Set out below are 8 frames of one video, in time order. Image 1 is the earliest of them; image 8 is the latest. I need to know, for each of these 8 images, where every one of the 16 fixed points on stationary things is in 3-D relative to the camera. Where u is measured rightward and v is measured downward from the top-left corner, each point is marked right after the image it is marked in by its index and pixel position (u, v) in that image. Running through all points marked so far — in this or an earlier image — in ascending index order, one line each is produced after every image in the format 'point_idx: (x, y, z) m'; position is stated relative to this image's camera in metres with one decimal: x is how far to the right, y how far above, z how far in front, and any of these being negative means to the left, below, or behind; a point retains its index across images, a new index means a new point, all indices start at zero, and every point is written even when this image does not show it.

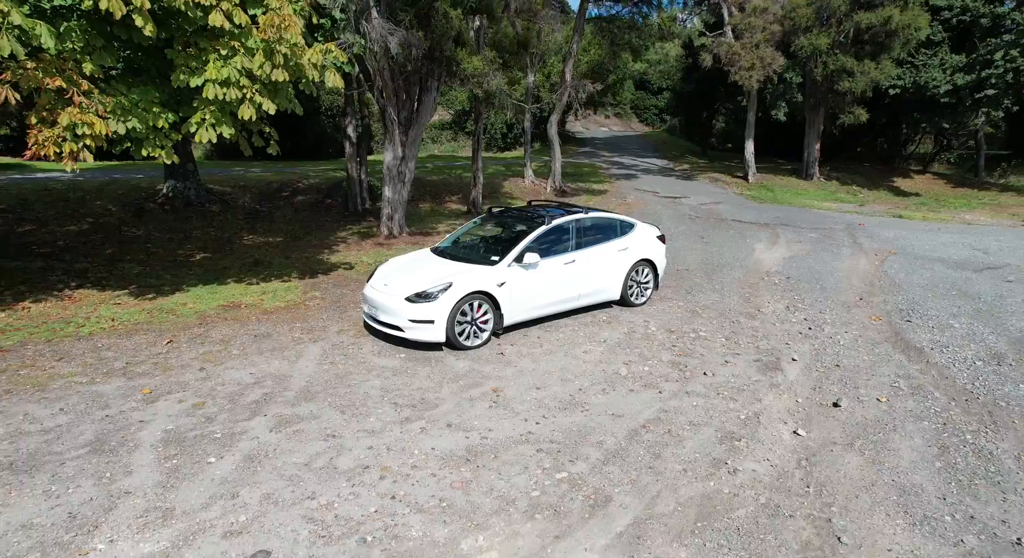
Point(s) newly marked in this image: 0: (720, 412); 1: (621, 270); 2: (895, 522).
0: (+1.8, -1.1, +5.6) m
1: (+1.4, +0.1, +8.4) m
2: (+2.3, -1.4, +4.0) m
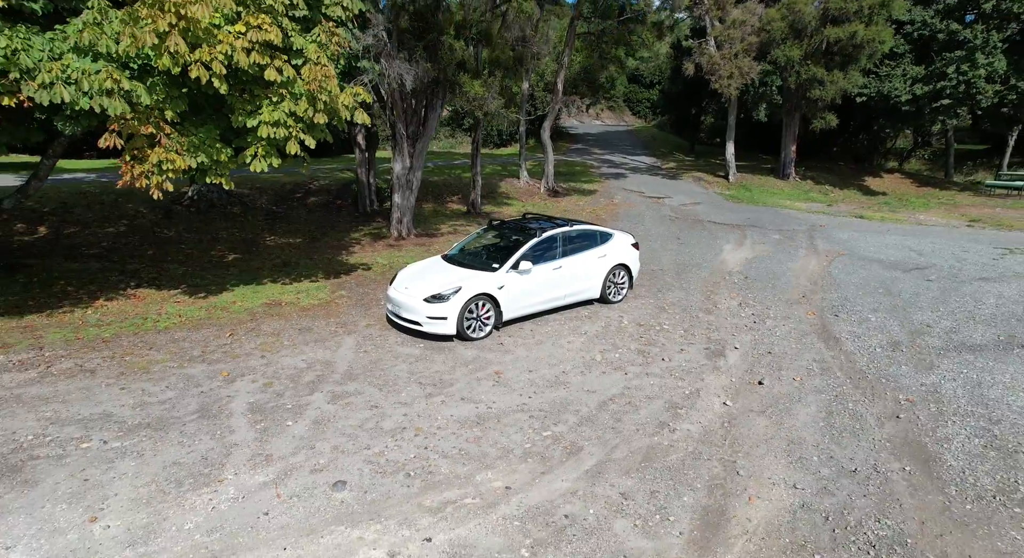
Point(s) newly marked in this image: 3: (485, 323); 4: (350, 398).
0: (+1.8, -1.2, +7.3) m
1: (+1.3, +0.1, +10.1) m
2: (+2.3, -1.6, +5.7) m
3: (-0.4, -0.6, +8.8) m
4: (-1.7, -1.3, +7.0) m
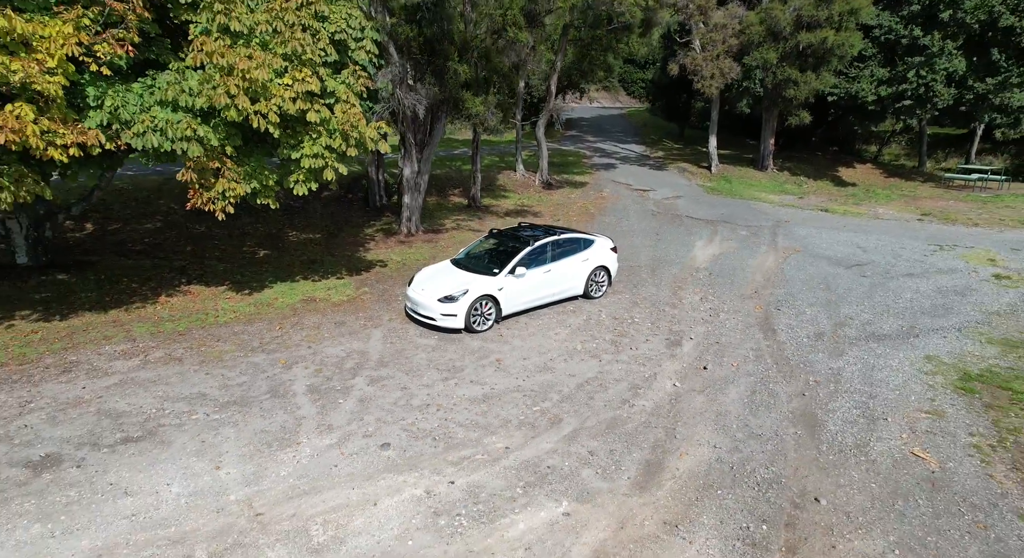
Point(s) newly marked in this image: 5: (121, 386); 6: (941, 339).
0: (+1.7, -1.3, +9.3) m
1: (+1.3, +0.1, +12.1) m
2: (+2.3, -1.7, +7.7) m
3: (-0.4, -0.6, +10.8) m
4: (-1.8, -1.4, +9.0) m
5: (-5.0, -1.4, +8.6) m
6: (+6.6, -0.9, +10.2) m
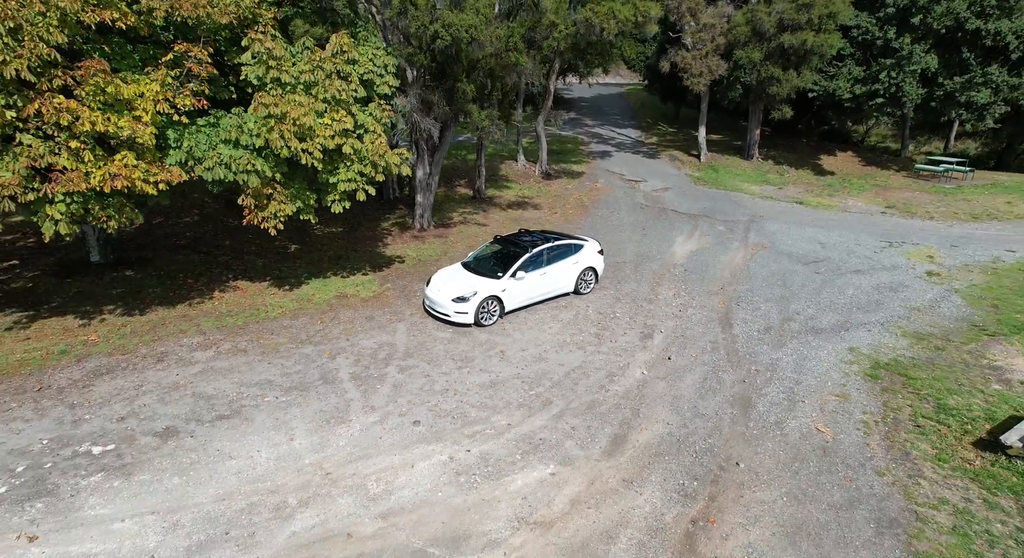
0: (+1.7, -1.4, +11.5) m
1: (+1.3, +0.1, +14.2) m
2: (+2.3, -2.0, +10.0) m
3: (-0.4, -0.7, +13.0) m
4: (-1.7, -1.5, +11.3) m
5: (-5.0, -1.6, +10.8) m
6: (+6.6, -1.0, +12.3) m
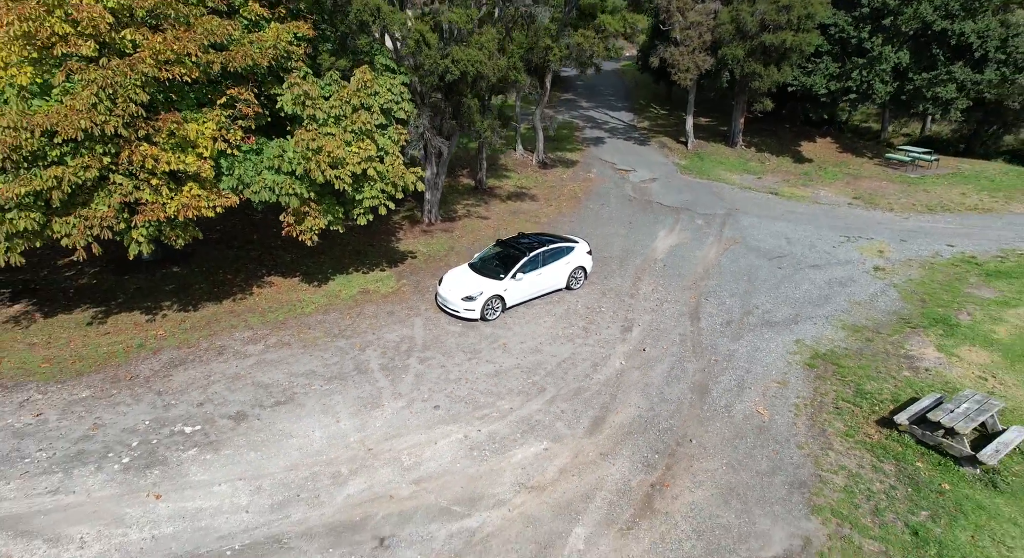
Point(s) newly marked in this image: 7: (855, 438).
0: (+1.8, -1.5, +13.8) m
1: (+1.3, +0.2, +16.4) m
2: (+2.3, -2.1, +12.3) m
3: (-0.4, -0.7, +15.2) m
4: (-1.7, -1.7, +13.5) m
5: (-5.0, -1.7, +13.1) m
6: (+6.6, -1.1, +14.6) m
7: (+5.7, -2.6, +10.9) m
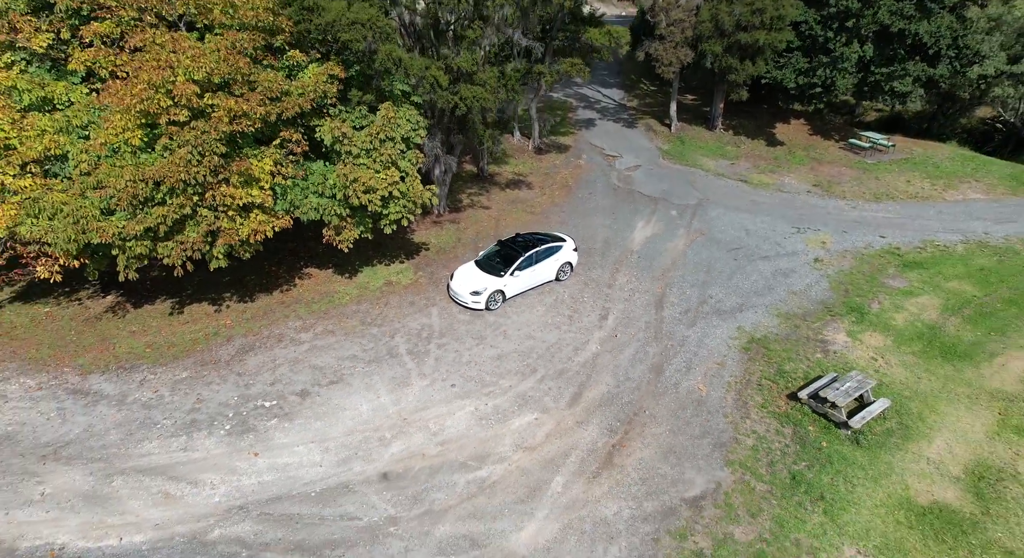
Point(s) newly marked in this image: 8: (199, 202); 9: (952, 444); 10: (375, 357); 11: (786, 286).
0: (+1.7, -1.6, +17.4) m
1: (+1.3, +0.4, +19.8) m
2: (+2.3, -2.3, +15.9) m
3: (-0.4, -0.6, +18.7) m
4: (-1.8, -1.7, +17.1) m
5: (-5.0, -1.8, +16.7) m
6: (+6.6, -1.0, +18.1) m
7: (+5.7, -2.9, +14.5) m
8: (-7.1, +1.7, +14.9) m
9: (+9.0, -3.3, +13.5) m
10: (-3.4, -2.0, +16.5) m
11: (+8.1, -0.2, +19.5) m
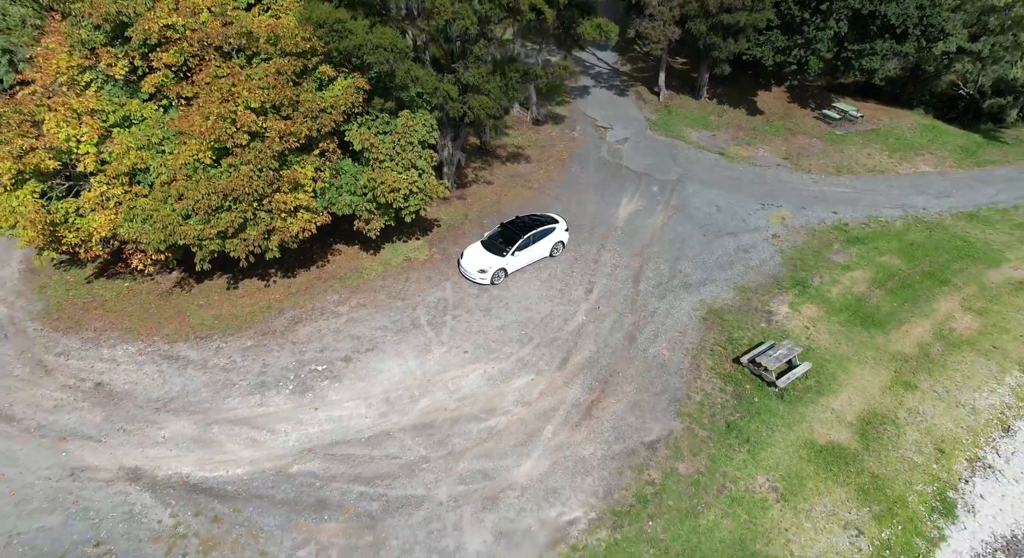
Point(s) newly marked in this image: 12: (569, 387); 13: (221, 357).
0: (+1.8, -1.0, +21.1) m
1: (+1.3, +1.2, +23.3) m
2: (+2.3, -1.8, +19.7) m
3: (-0.4, +0.1, +22.3) m
4: (-1.7, -1.2, +20.8) m
5: (-5.0, -1.3, +20.4) m
6: (+6.6, -0.3, +21.8) m
7: (+5.7, -2.6, +18.4) m
8: (-7.0, +2.0, +18.2) m
9: (+9.0, -3.1, +17.4) m
10: (-3.4, -1.5, +20.2) m
11: (+8.2, +0.6, +23.1) m
12: (+1.6, -3.0, +18.1) m
13: (-8.3, -2.2, +18.8) m
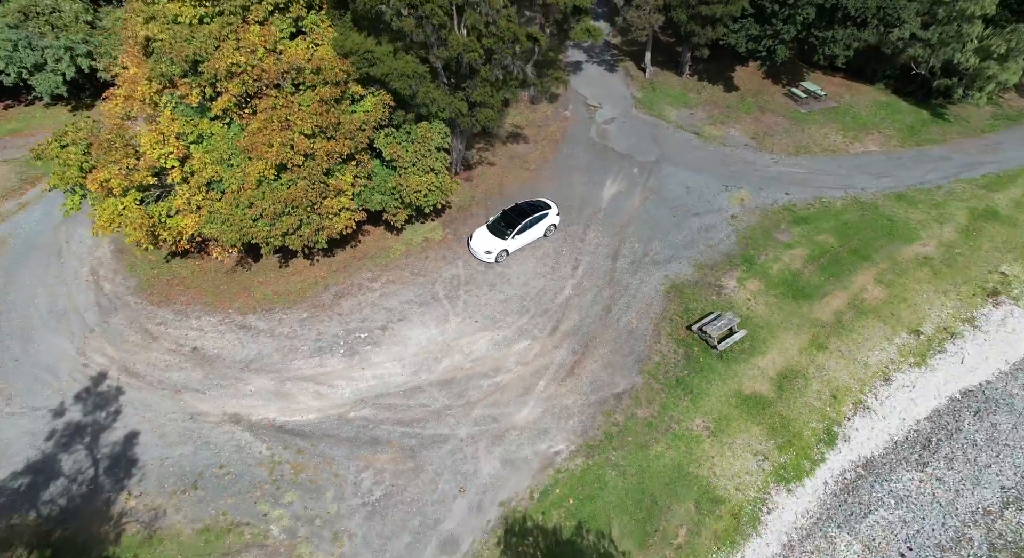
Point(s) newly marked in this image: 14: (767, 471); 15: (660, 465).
0: (+1.8, -0.2, +26.0) m
1: (+1.3, +2.2, +28.0) m
2: (+2.4, -1.2, +24.8) m
3: (-0.3, +1.0, +27.1) m
4: (-1.7, -0.4, +25.8) m
5: (-5.0, -0.7, +25.4) m
6: (+6.7, +0.6, +26.7) m
7: (+5.7, -2.0, +23.5) m
8: (-7.0, +2.4, +22.9) m
9: (+9.1, -2.7, +22.6) m
10: (-3.4, -0.8, +25.3) m
11: (+8.2, +1.7, +27.8) m
12: (+1.6, -2.5, +23.2) m
13: (-8.3, -1.8, +23.9) m
14: (+7.7, -5.8, +19.9) m
15: (+4.5, -5.6, +20.0) m
